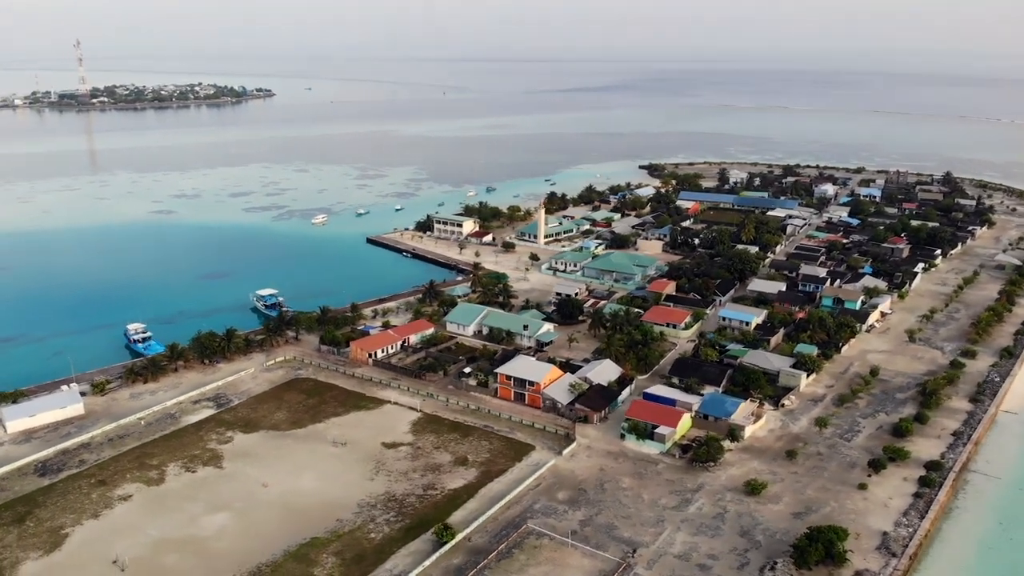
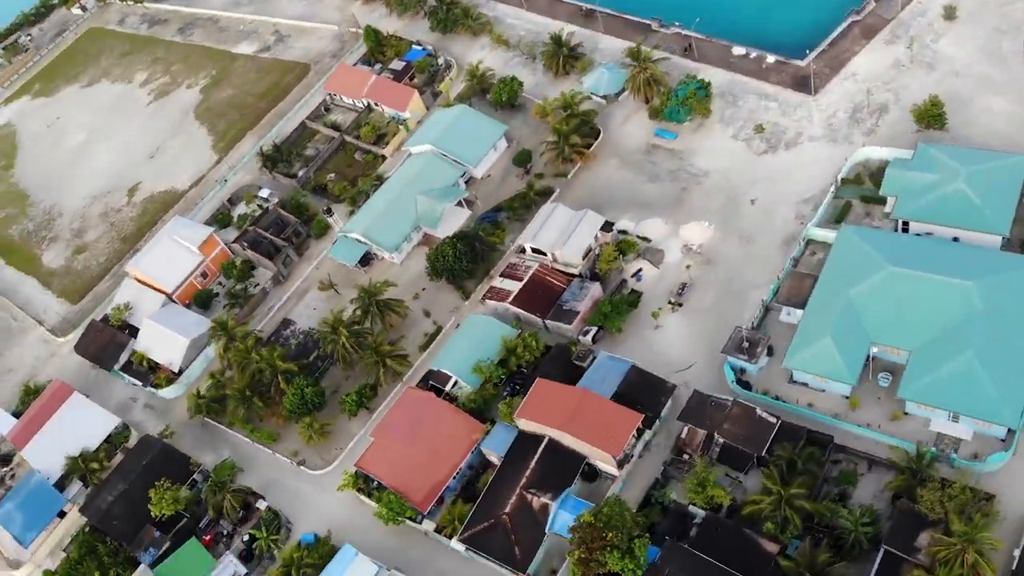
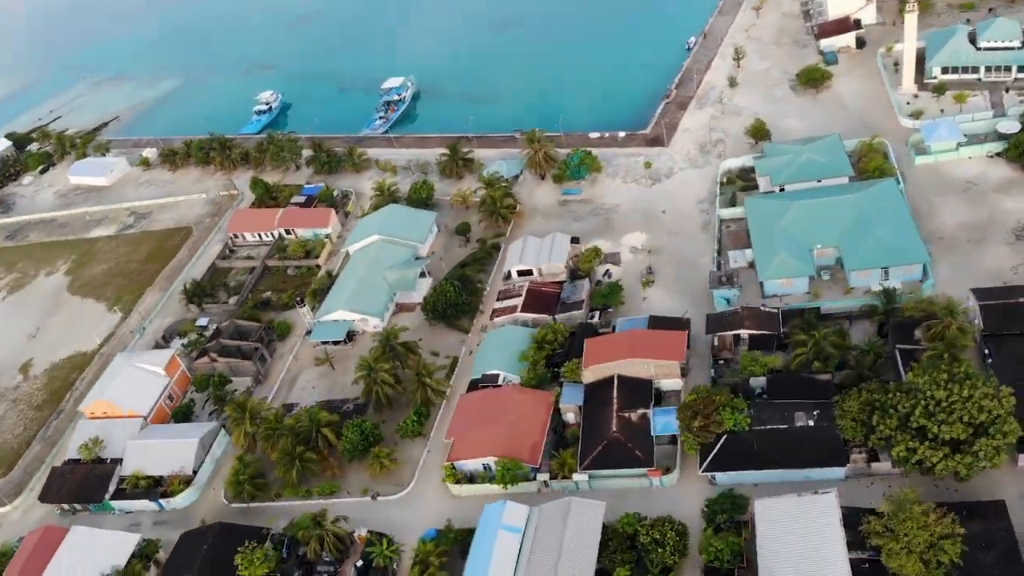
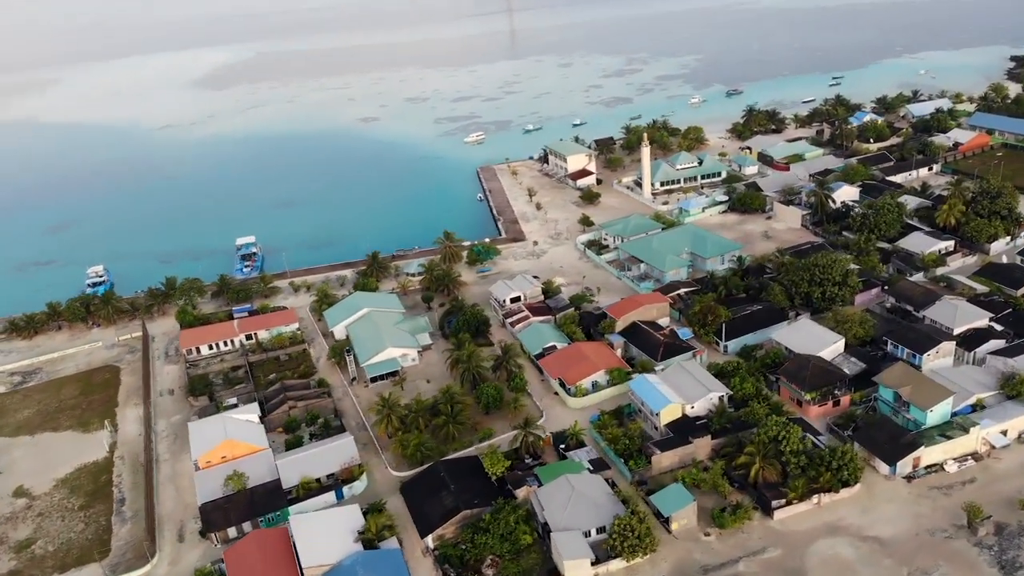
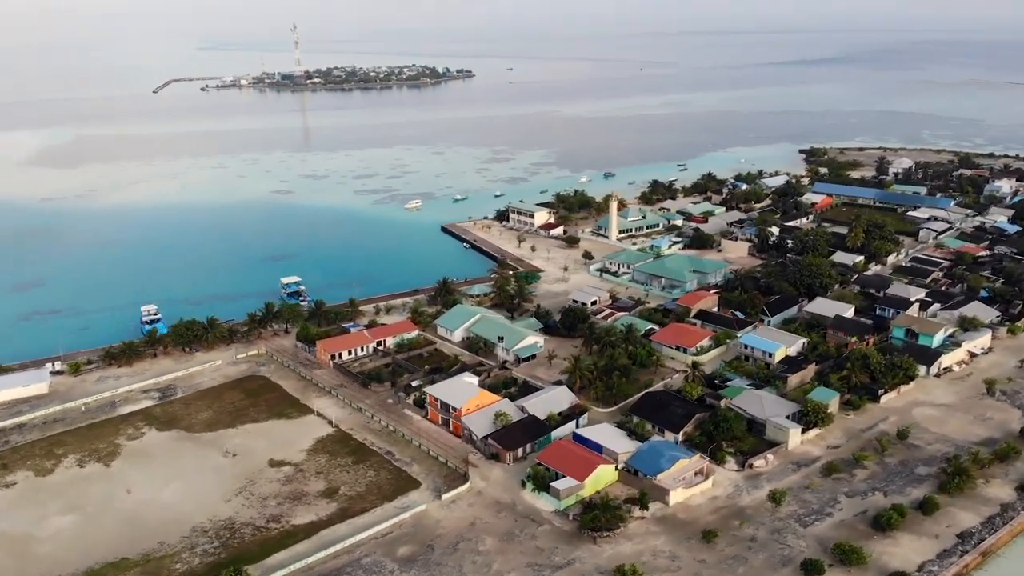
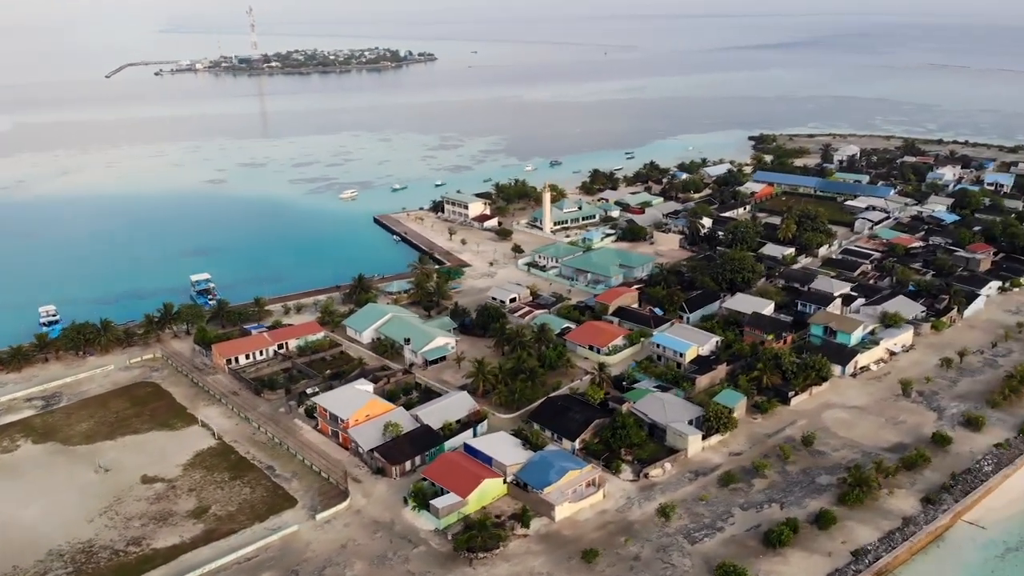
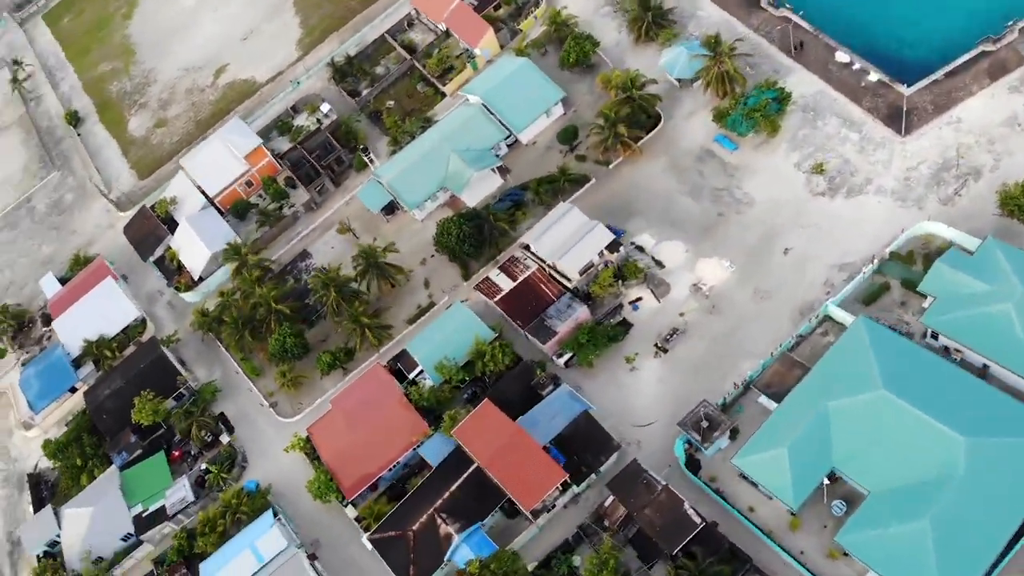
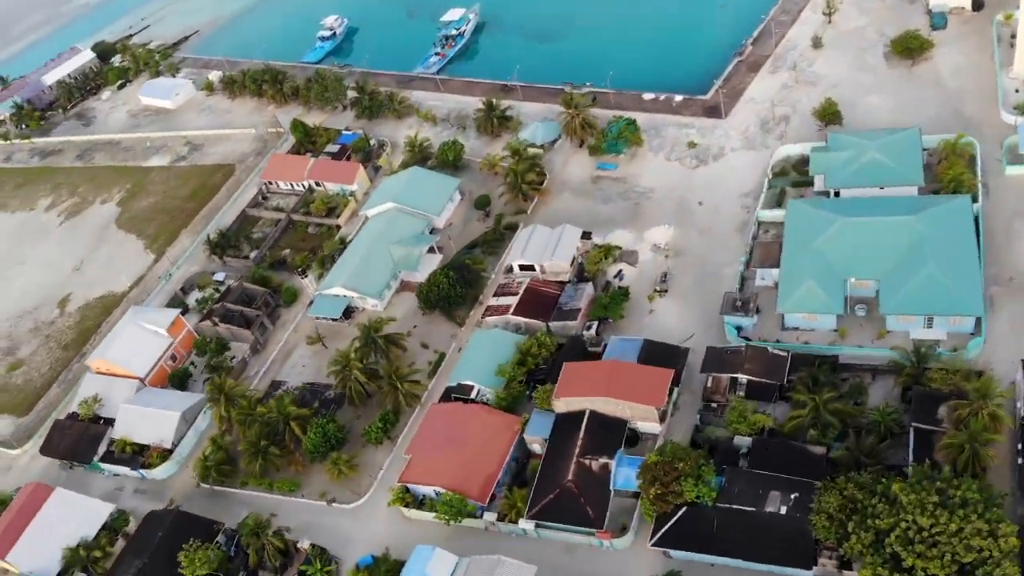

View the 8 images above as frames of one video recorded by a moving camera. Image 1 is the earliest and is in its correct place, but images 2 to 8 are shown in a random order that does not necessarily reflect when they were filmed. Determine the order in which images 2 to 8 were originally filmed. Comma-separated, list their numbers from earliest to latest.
5, 6, 4, 3, 8, 2, 7
